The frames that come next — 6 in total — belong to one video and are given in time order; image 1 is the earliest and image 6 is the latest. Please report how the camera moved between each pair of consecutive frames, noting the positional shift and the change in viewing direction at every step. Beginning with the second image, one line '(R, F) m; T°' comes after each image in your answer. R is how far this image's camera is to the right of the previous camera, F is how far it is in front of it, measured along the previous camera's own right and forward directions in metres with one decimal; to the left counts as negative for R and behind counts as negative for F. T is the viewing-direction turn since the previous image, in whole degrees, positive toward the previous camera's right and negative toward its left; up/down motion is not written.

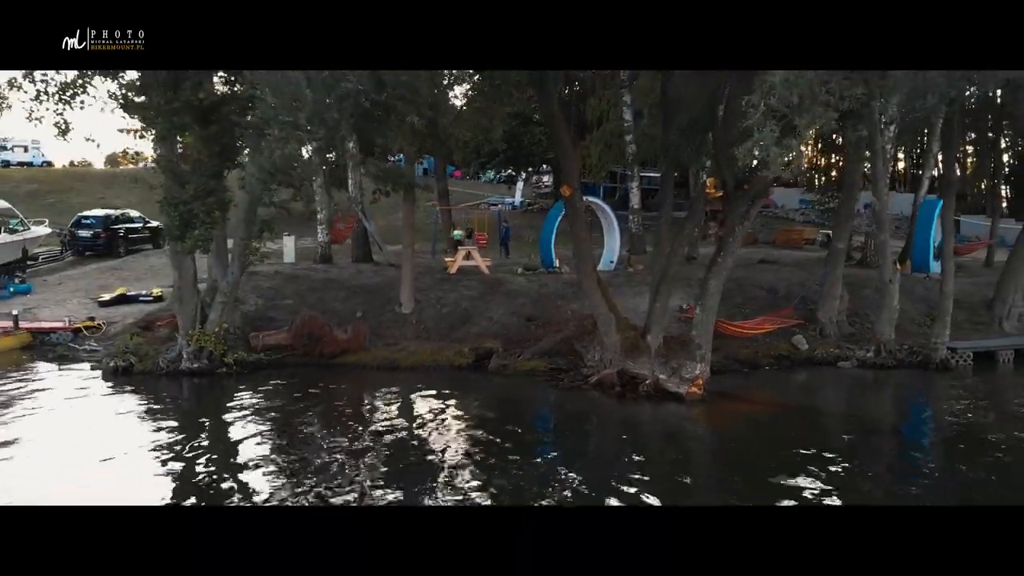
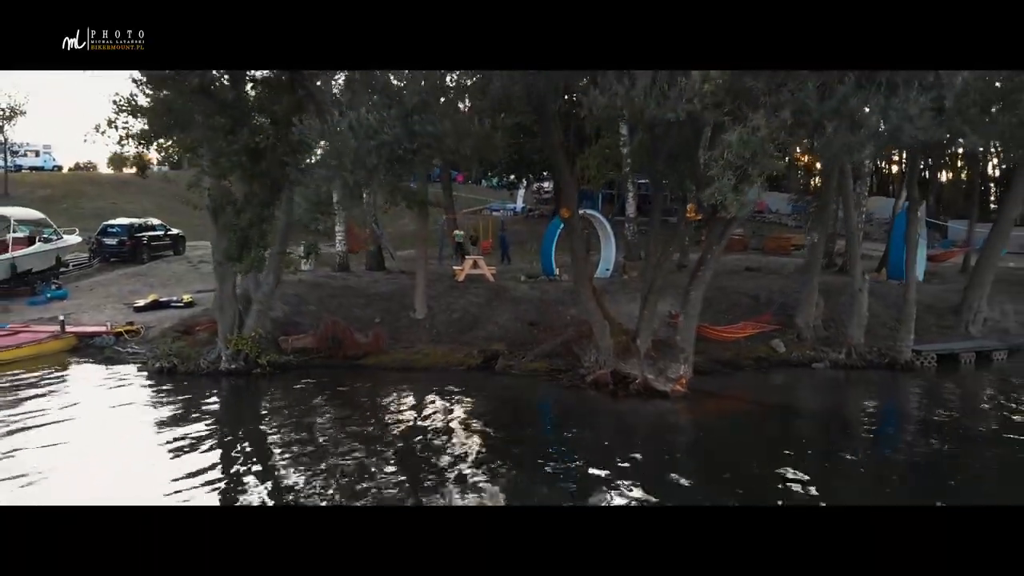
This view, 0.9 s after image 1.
(-0.1, -1.7) m; 0°
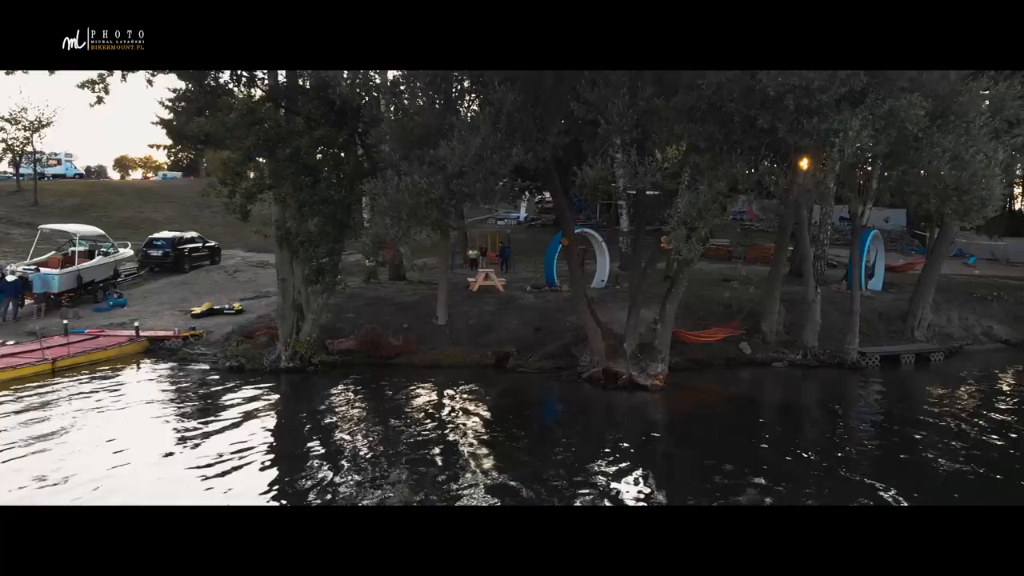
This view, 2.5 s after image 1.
(-0.3, -3.4) m; 0°
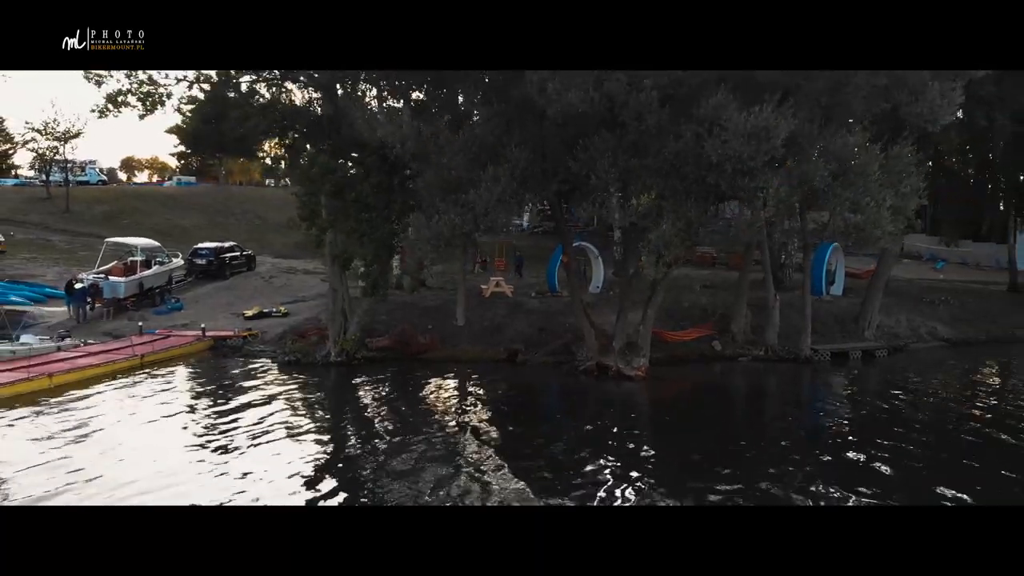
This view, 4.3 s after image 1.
(-0.3, -4.2) m; 0°
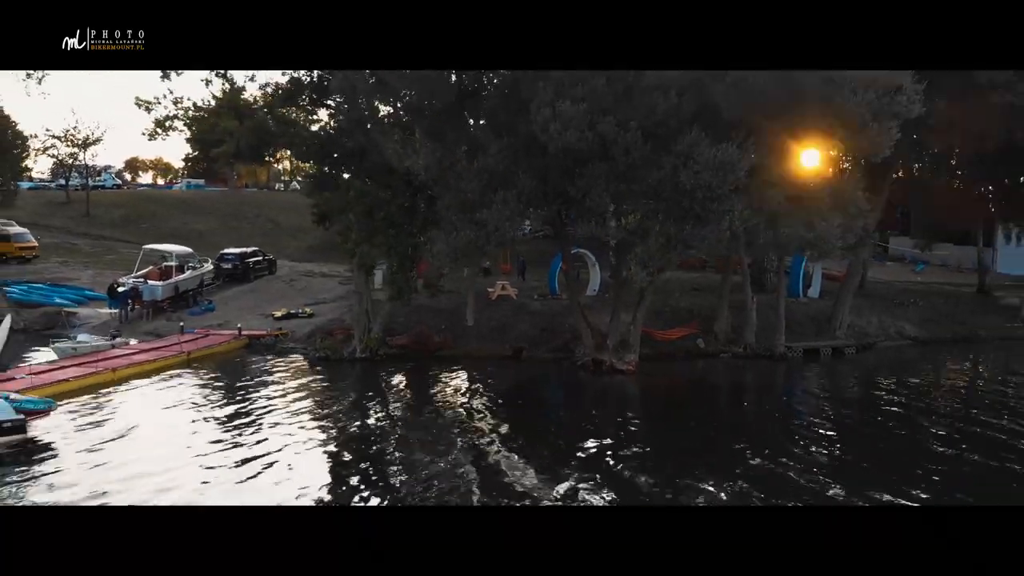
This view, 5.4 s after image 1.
(-0.2, -3.0) m; 0°
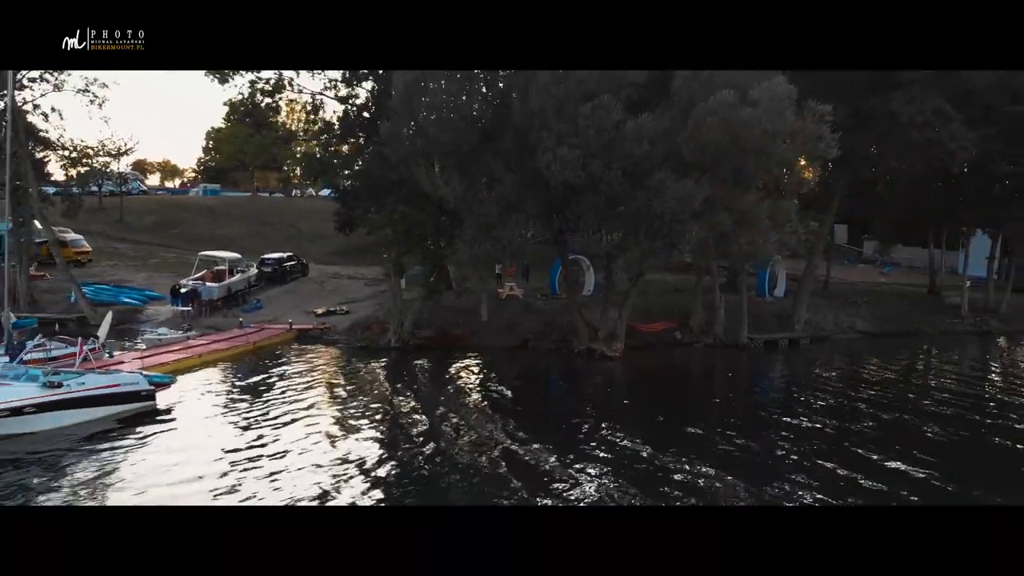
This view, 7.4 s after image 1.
(-0.4, -5.7) m; 0°
